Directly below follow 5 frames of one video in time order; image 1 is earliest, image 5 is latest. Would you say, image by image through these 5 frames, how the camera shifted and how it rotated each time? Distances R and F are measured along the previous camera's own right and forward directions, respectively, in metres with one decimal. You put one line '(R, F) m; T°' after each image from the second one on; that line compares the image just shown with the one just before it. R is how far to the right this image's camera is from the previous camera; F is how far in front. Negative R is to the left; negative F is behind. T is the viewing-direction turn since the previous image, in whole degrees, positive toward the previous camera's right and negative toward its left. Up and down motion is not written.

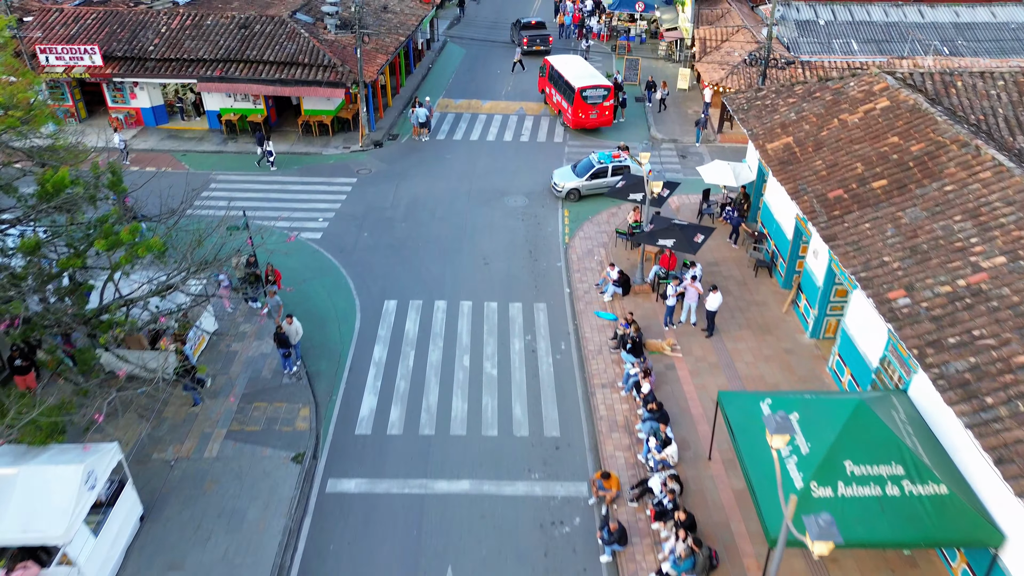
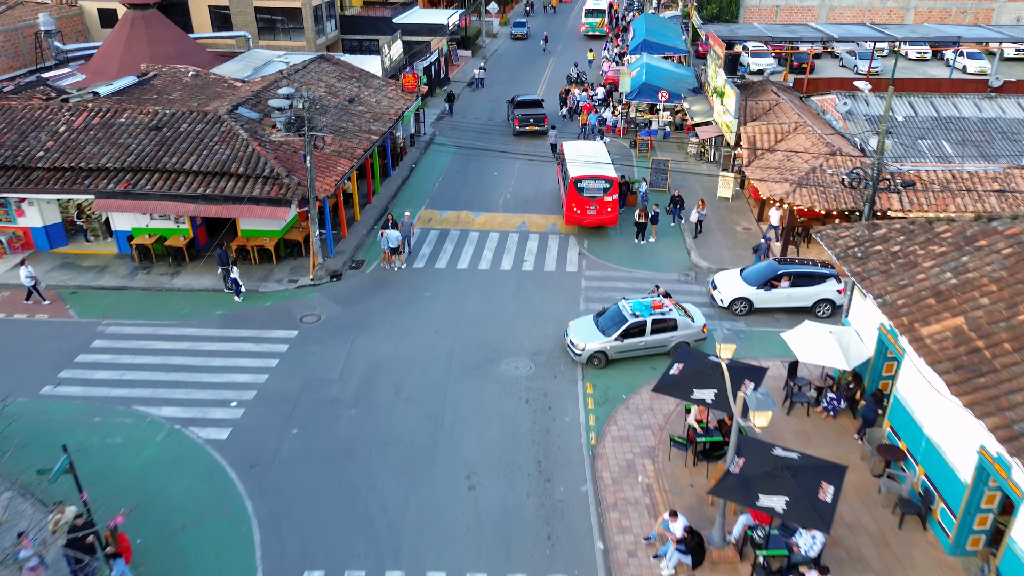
(0.0, +7.0) m; 0°
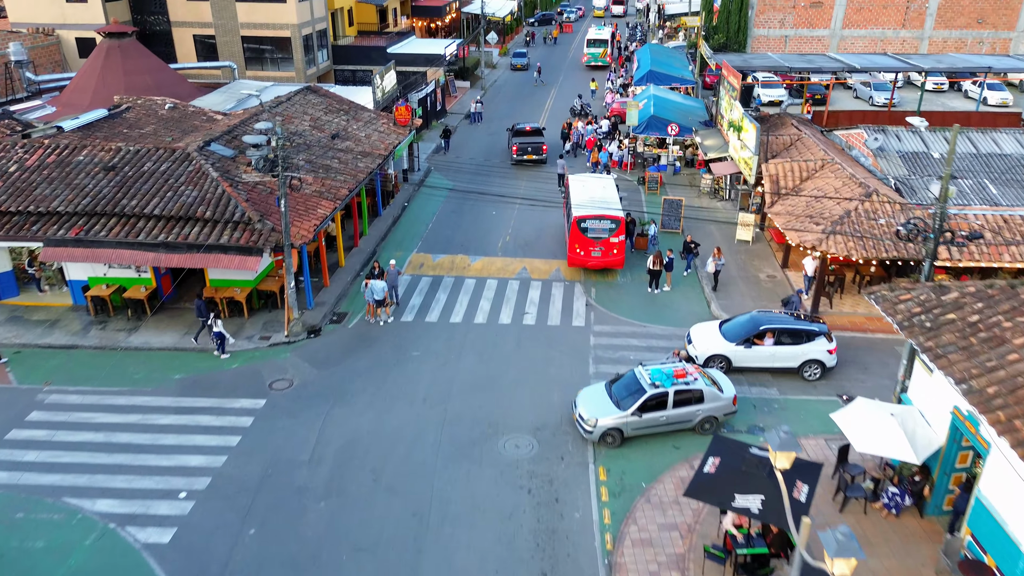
(0.0, +2.3) m; 0°
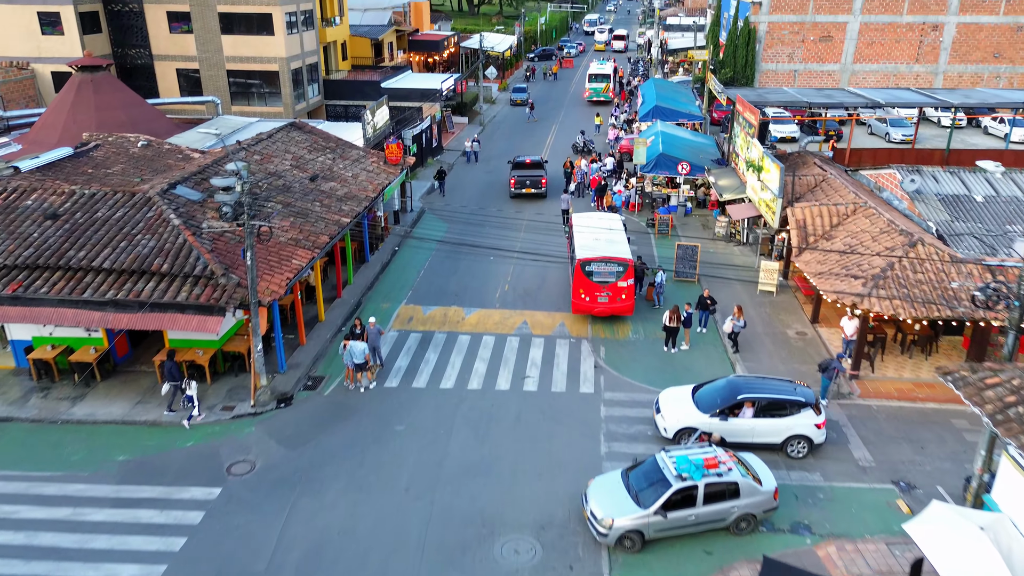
(0.0, +2.3) m; 0°
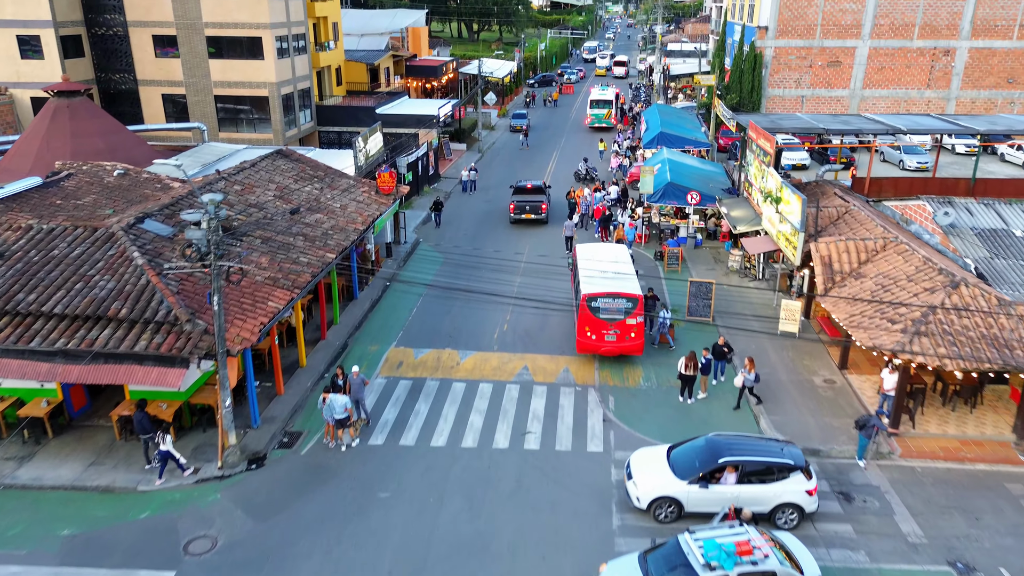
(0.0, +1.7) m; 0°
